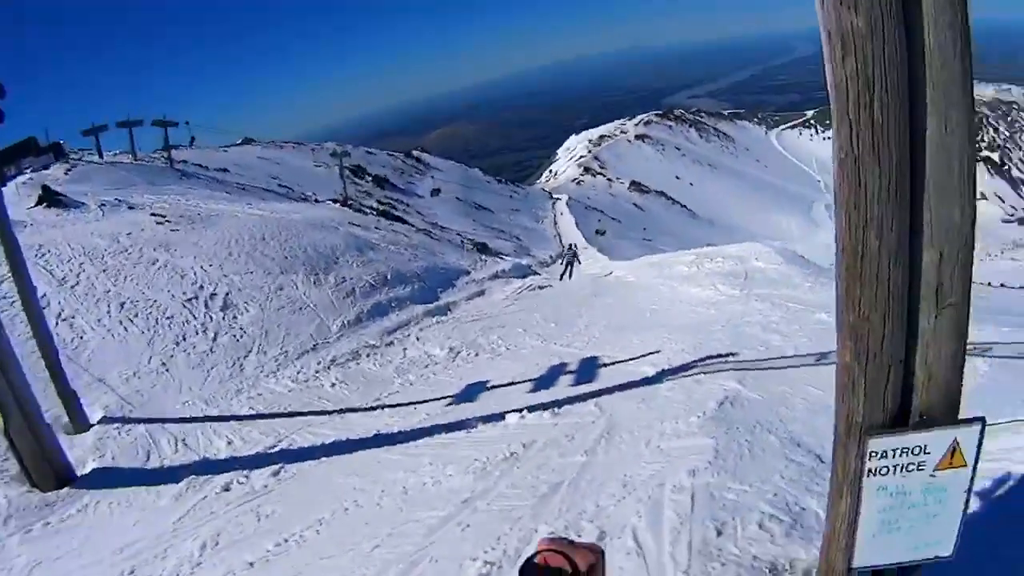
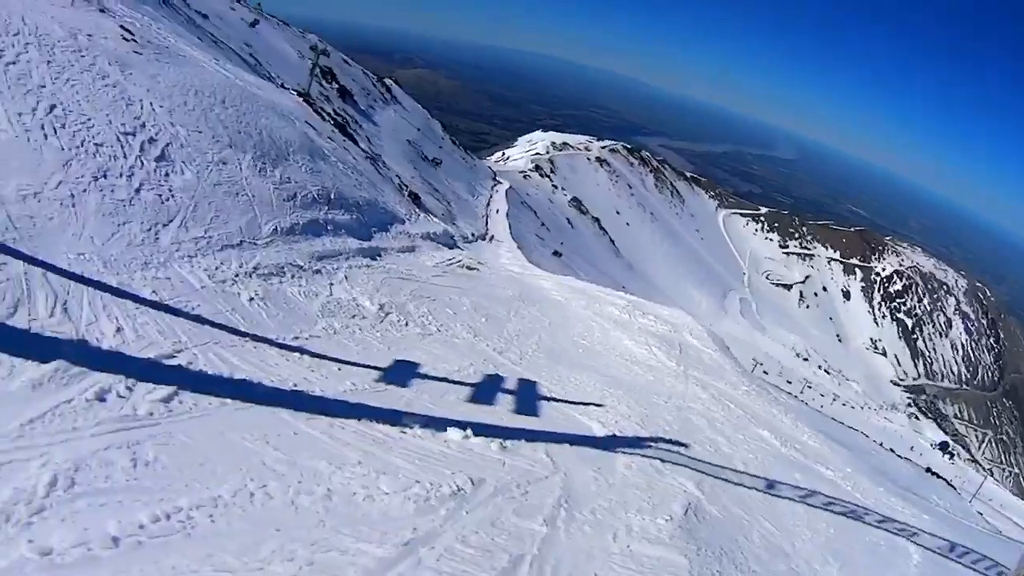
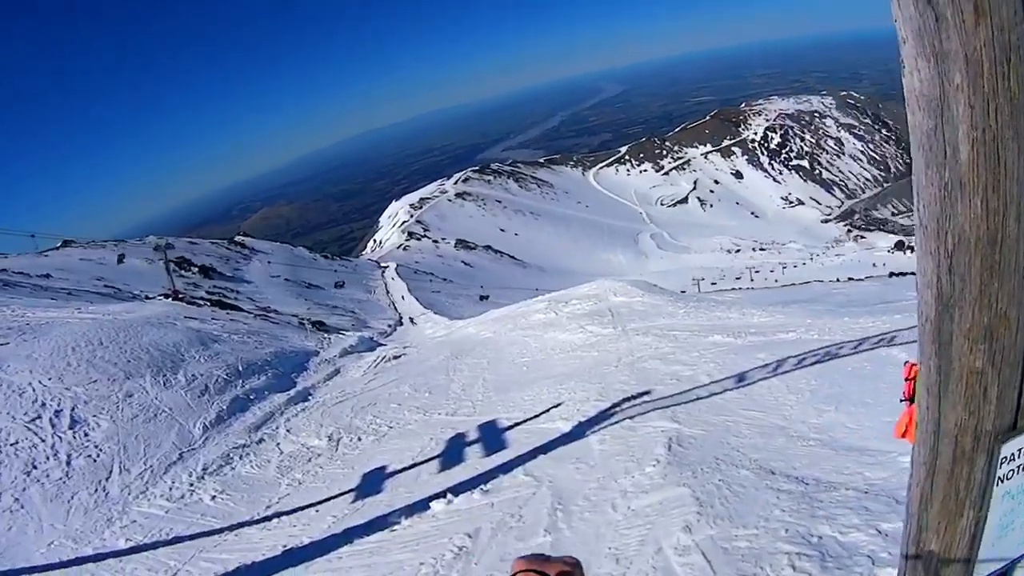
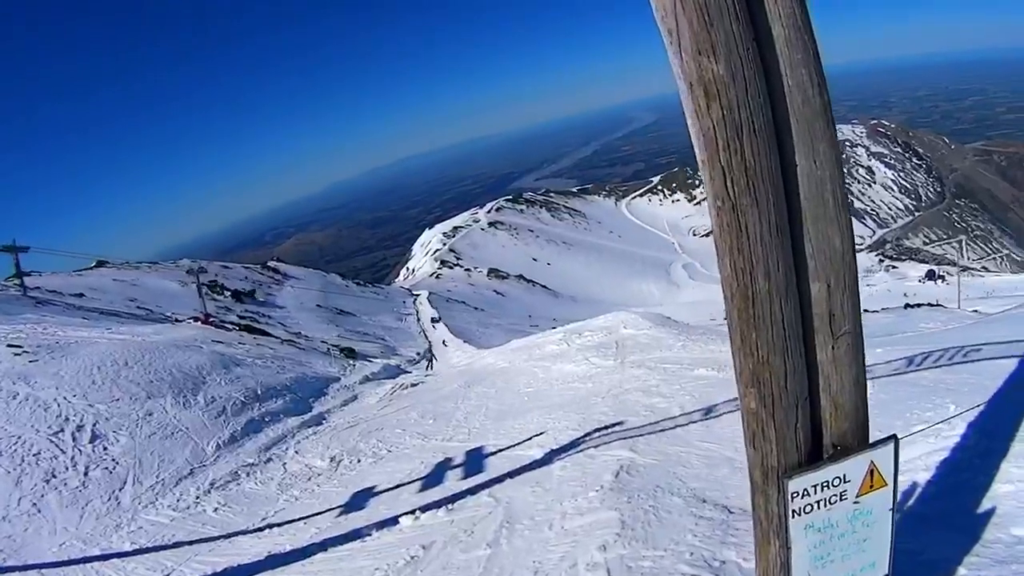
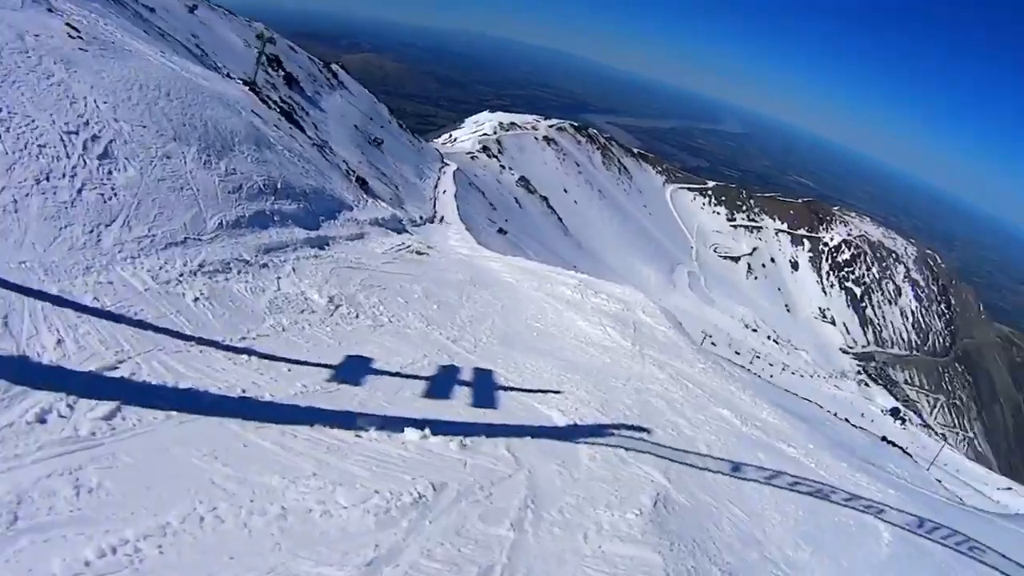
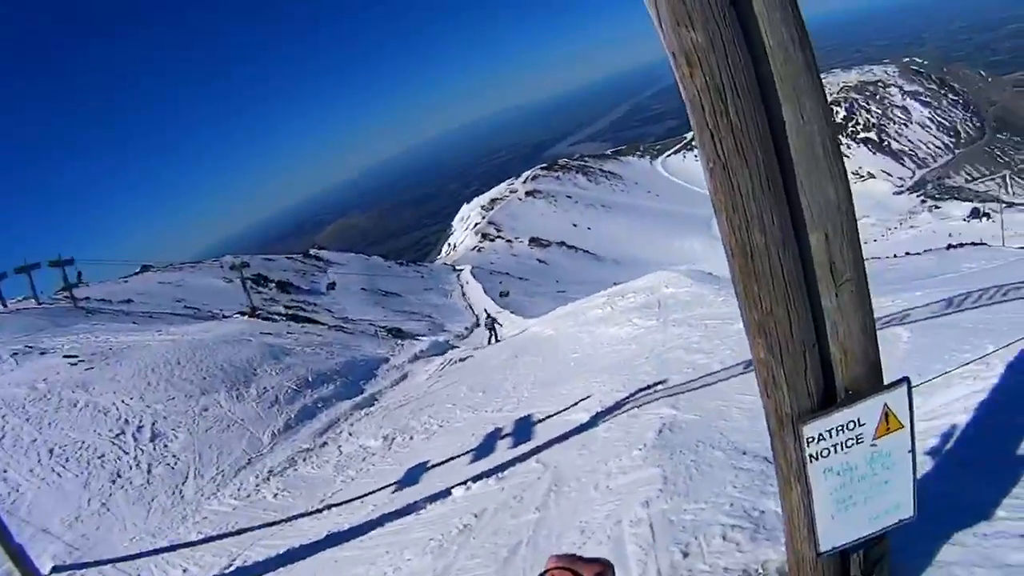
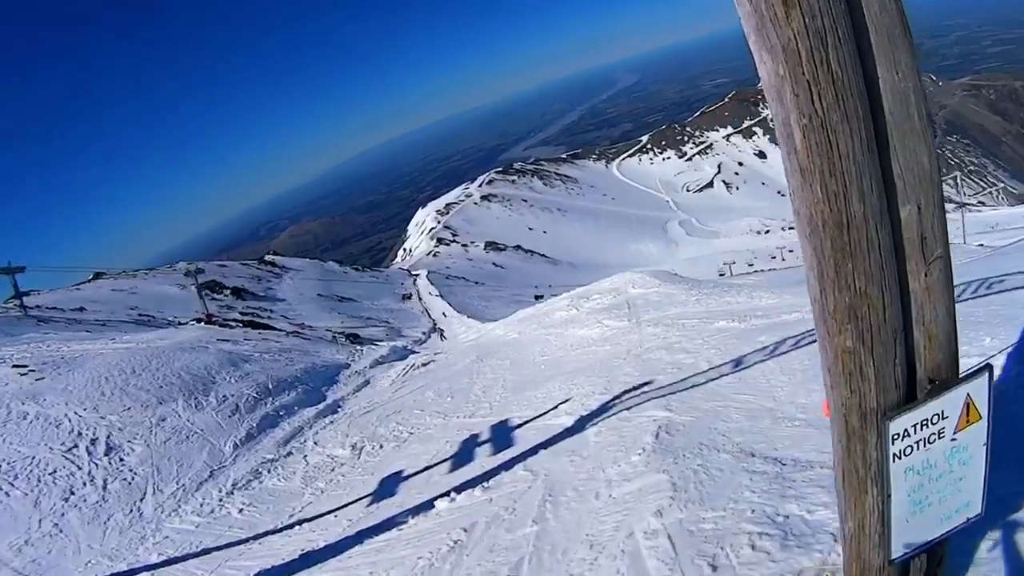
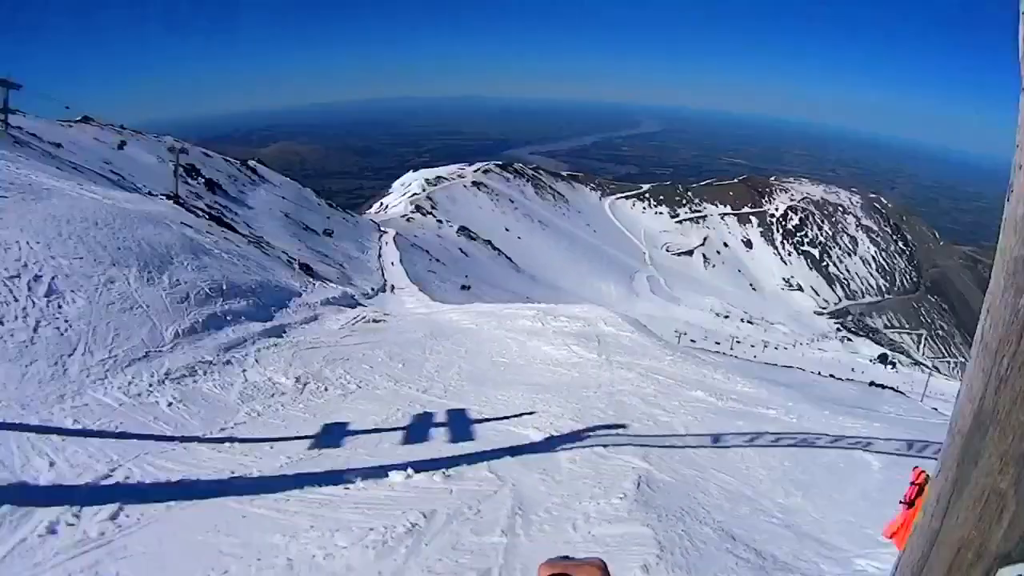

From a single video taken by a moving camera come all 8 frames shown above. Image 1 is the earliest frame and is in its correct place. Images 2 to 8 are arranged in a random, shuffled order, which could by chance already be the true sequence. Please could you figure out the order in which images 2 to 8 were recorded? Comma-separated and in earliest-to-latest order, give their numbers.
6, 4, 7, 3, 8, 2, 5
